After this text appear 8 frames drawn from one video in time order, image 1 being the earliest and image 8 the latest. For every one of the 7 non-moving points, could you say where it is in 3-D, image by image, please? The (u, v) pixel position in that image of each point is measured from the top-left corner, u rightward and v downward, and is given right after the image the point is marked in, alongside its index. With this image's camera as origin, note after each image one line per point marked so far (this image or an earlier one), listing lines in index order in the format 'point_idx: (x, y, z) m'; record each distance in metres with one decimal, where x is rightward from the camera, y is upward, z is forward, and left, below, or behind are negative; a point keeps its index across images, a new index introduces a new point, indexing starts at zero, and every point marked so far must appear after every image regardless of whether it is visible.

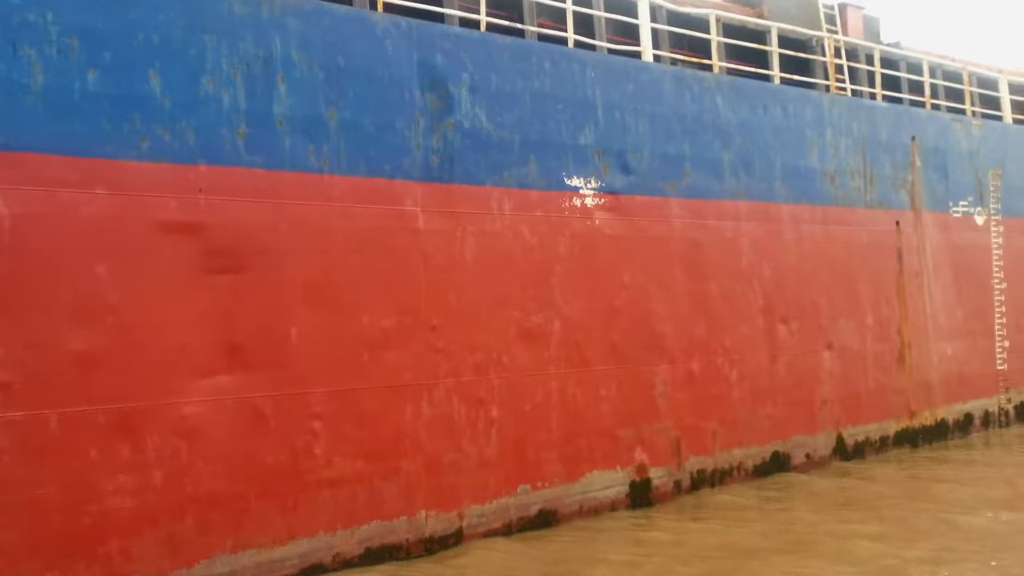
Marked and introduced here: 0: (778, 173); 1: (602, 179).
0: (+1.9, +0.8, +6.6) m
1: (+0.5, +0.6, +5.6) m
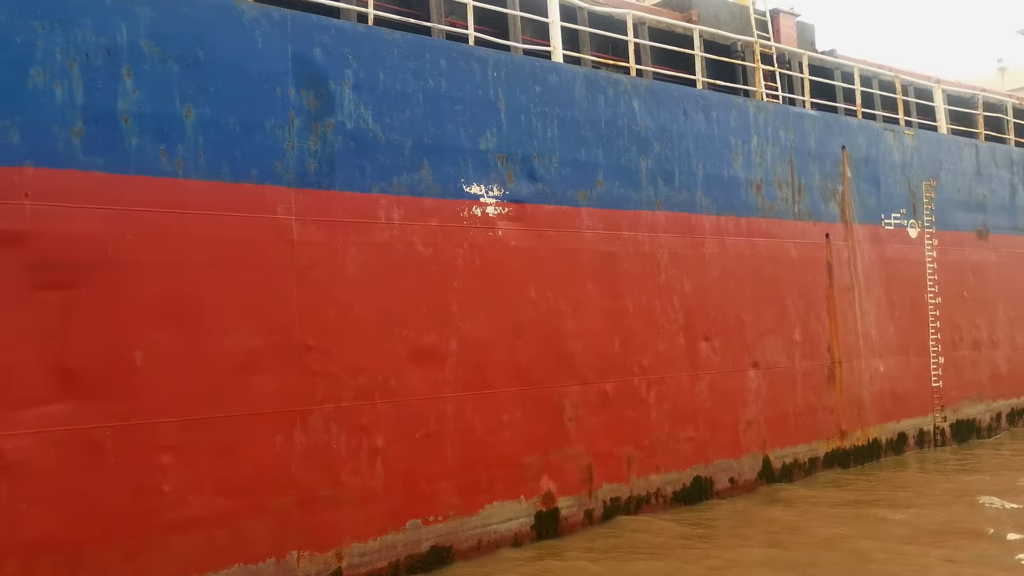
0: (+1.3, +0.7, +6.2) m
1: (0.0, +0.6, +5.2) m
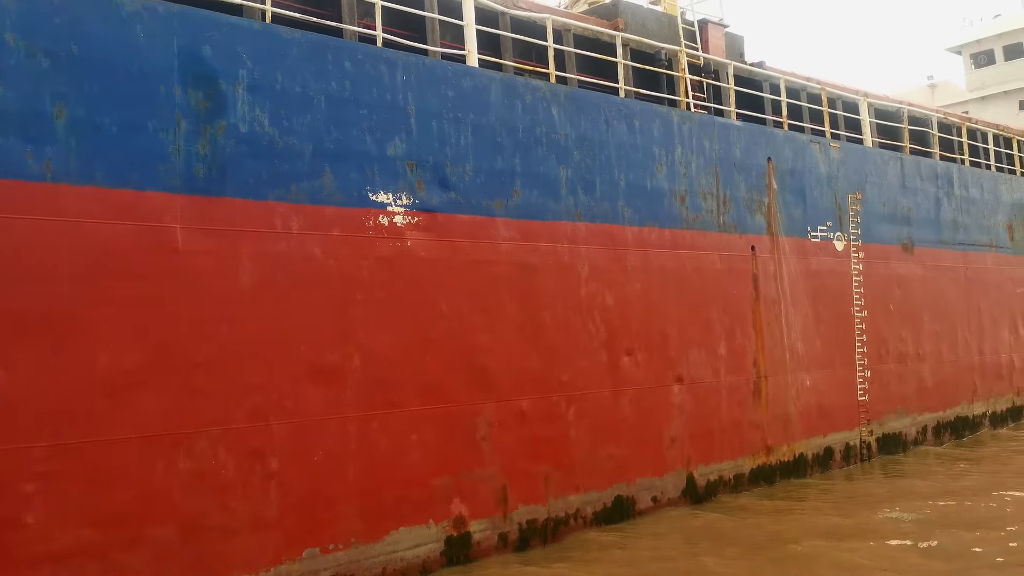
0: (+0.7, +0.6, +6.1) m
1: (-0.5, +0.5, +4.9) m
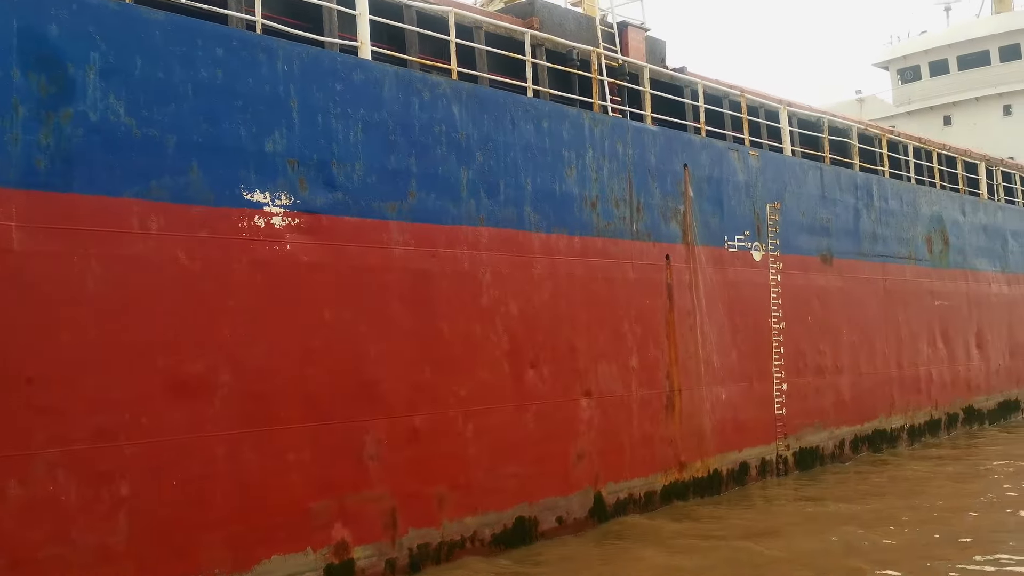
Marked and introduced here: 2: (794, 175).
0: (+0.1, +0.6, +5.8) m
1: (-1.1, +0.5, +4.6) m
2: (+2.4, +1.0, +8.1) m
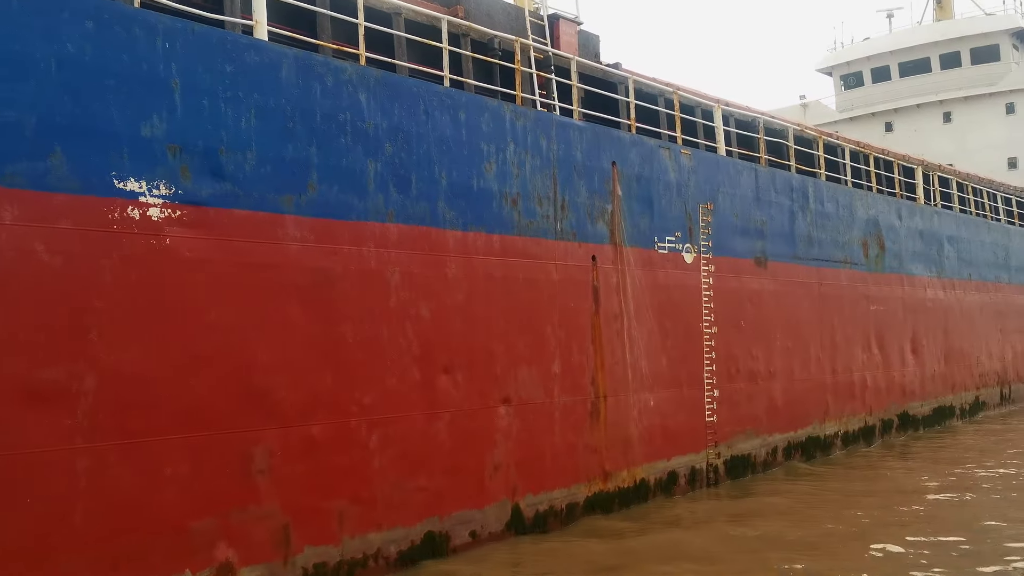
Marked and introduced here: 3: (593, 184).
0: (-0.4, +0.6, +5.4) m
1: (-1.5, +0.5, +4.2) m
2: (+1.8, +1.0, +7.9) m
3: (+0.6, +0.7, +6.5) m
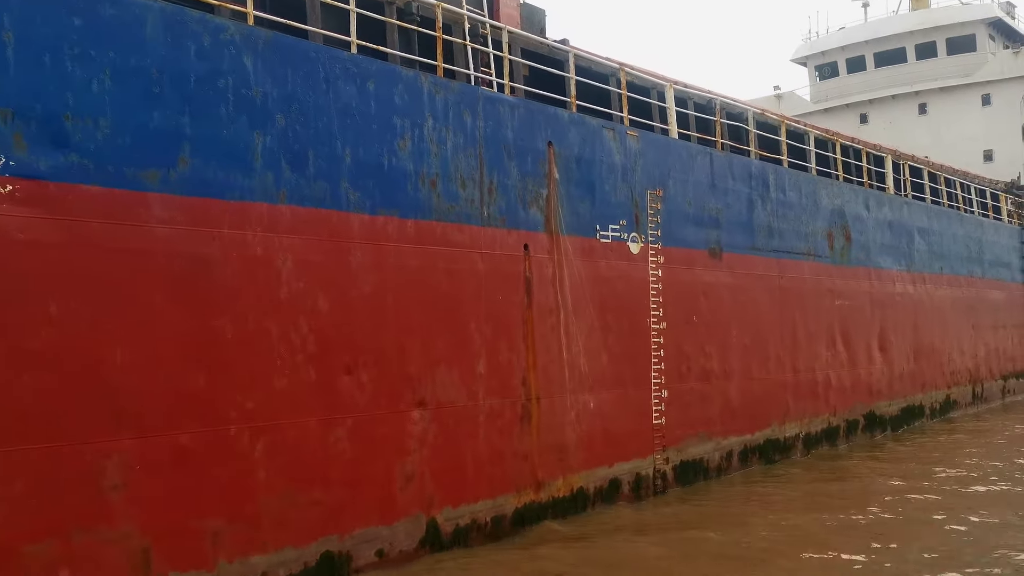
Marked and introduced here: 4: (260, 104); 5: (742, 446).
0: (-0.8, +0.6, +4.9) m
1: (-1.9, +0.5, +3.6) m
2: (+1.3, +1.0, +7.4) m
3: (+0.1, +0.8, +6.0) m
4: (-1.2, +0.9, +4.5) m
5: (+1.9, -1.3, +7.8) m
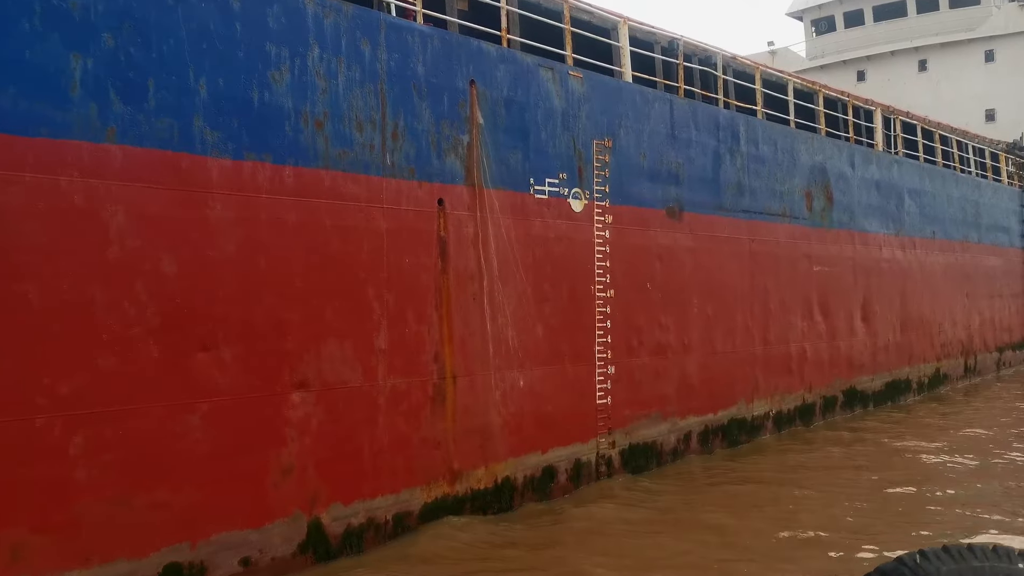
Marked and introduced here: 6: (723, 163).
0: (-1.3, +0.8, +4.0) m
1: (-2.4, +0.6, +2.8) m
2: (+0.9, +1.3, +6.5) m
3: (-0.4, +1.0, +5.1) m
4: (-1.7, +1.0, +3.6) m
5: (+1.4, -1.0, +7.0) m
6: (+1.7, +1.0, +7.4) m
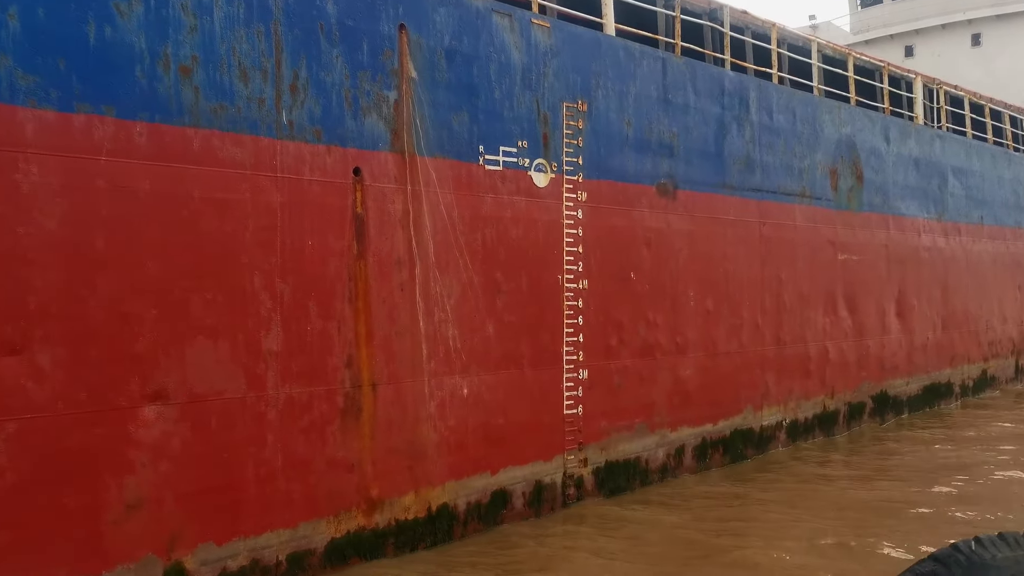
0: (-1.7, +0.8, +3.2) m
1: (-2.8, +0.7, +1.9) m
2: (+0.6, +1.3, +5.5) m
3: (-0.7, +1.0, +4.2) m
4: (-2.0, +1.1, +2.8) m
5: (+1.2, -1.0, +6.0) m
6: (+1.5, +1.1, +6.4) m
